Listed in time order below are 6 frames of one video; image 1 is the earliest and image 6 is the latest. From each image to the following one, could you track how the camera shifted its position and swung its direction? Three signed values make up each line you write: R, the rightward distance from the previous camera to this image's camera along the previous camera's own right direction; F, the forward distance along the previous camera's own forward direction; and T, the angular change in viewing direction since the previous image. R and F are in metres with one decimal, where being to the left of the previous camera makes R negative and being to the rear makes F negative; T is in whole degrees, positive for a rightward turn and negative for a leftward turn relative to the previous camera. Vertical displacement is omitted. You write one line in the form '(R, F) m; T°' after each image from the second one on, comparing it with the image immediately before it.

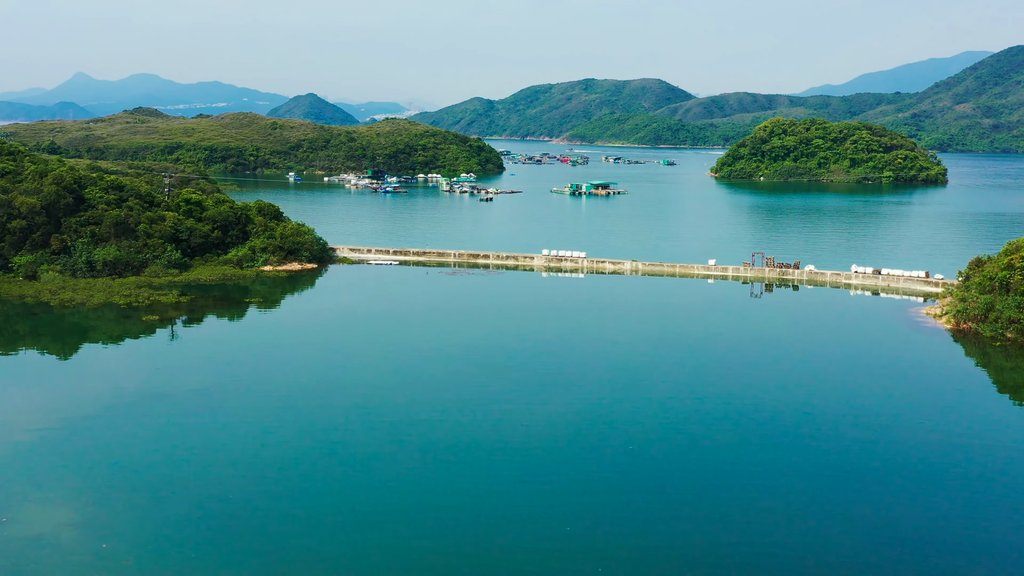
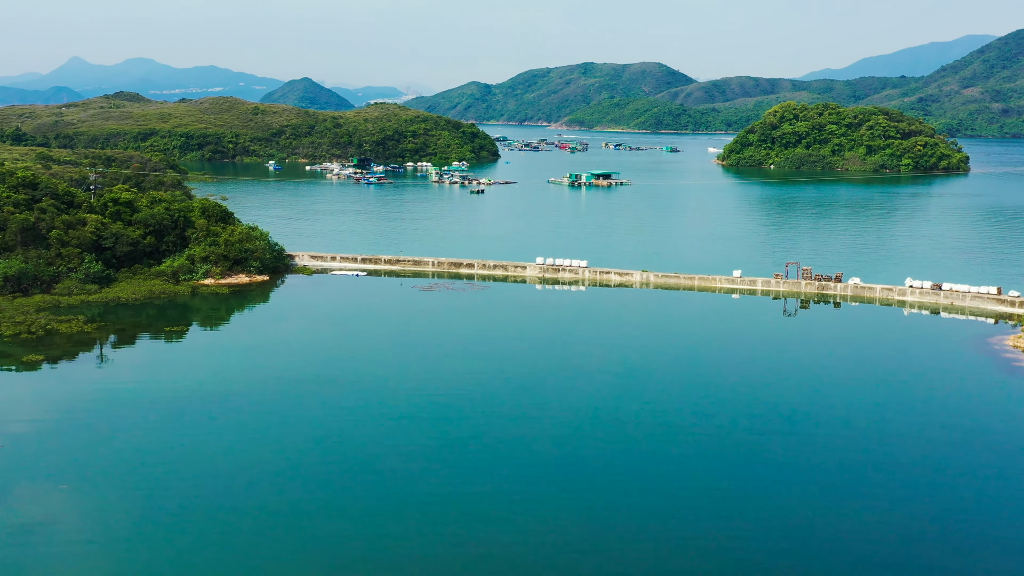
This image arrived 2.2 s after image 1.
(+0.5, +6.8) m; 0°
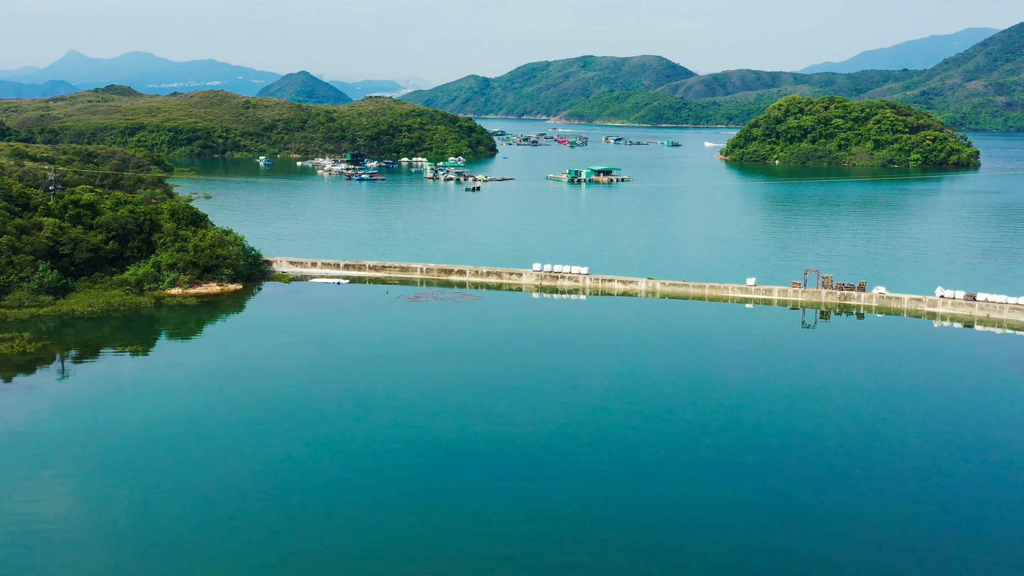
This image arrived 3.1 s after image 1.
(+0.2, +2.9) m; 0°
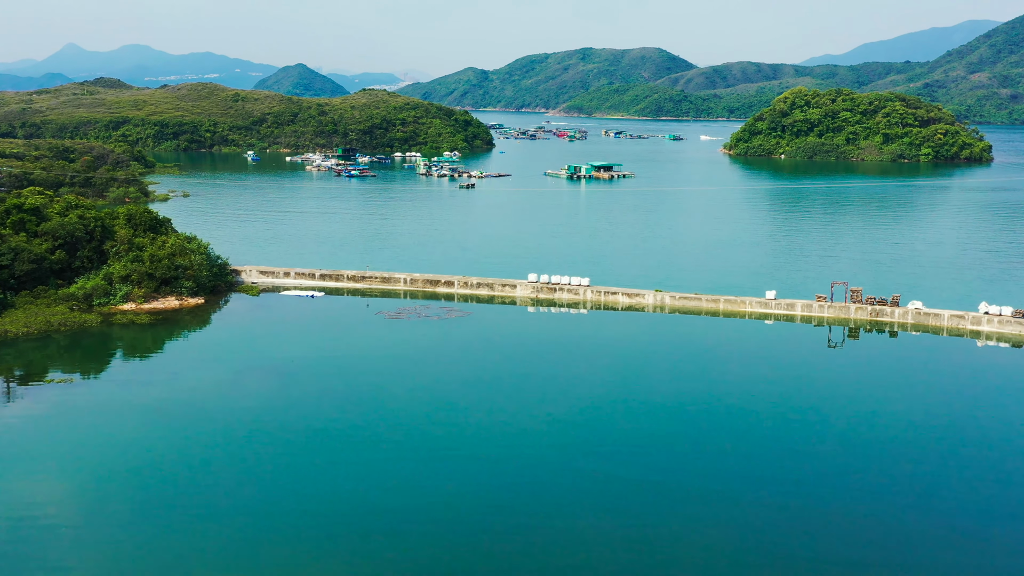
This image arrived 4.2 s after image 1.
(+0.2, +3.4) m; 0°
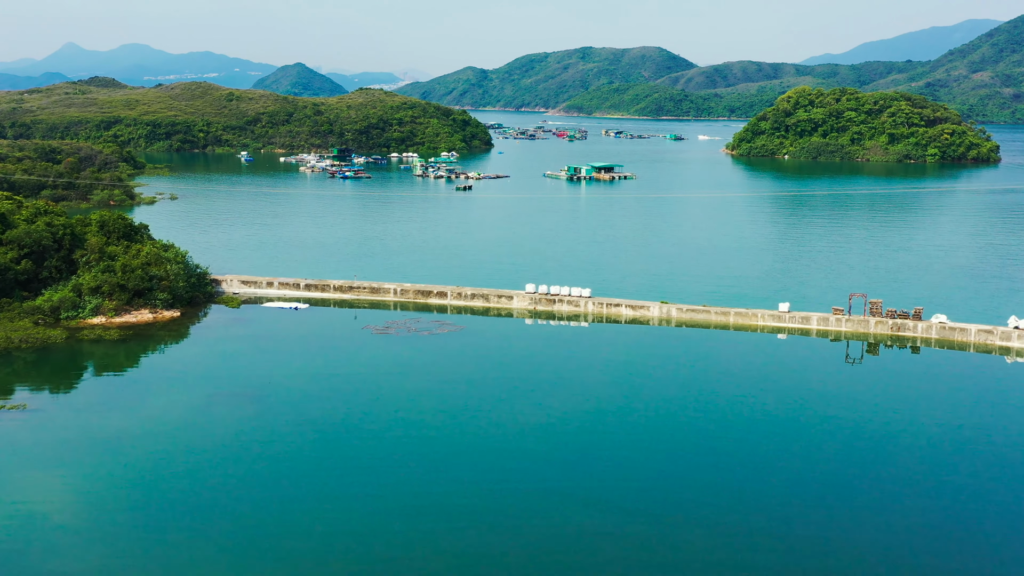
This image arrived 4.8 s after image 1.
(+0.1, +1.9) m; 0°
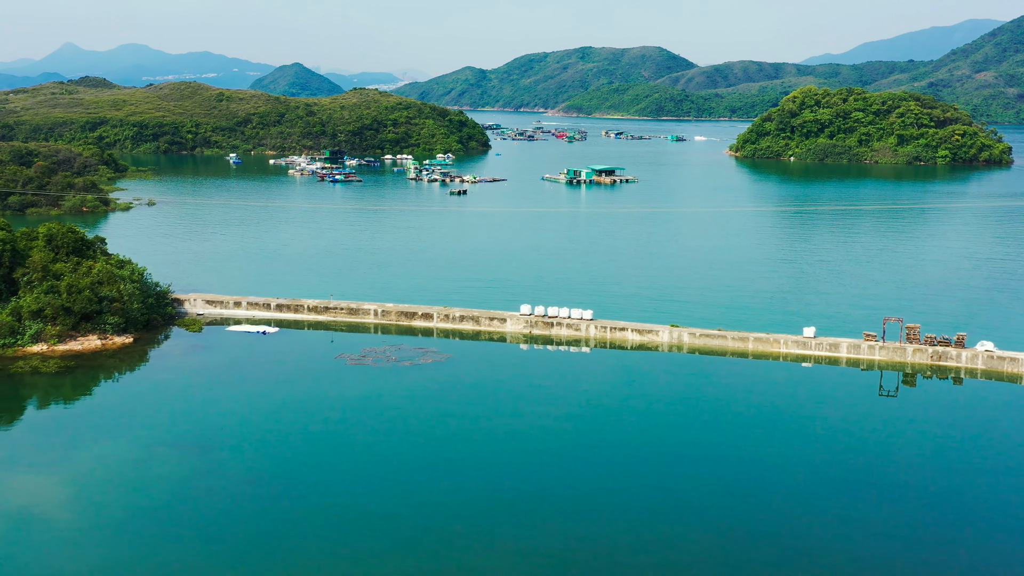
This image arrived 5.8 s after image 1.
(+0.2, +3.1) m; 0°
